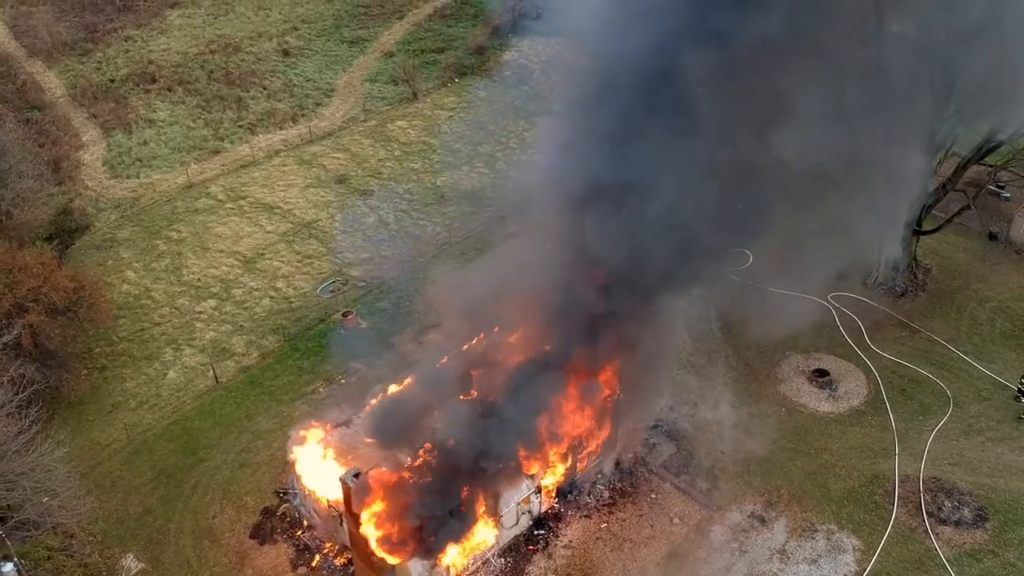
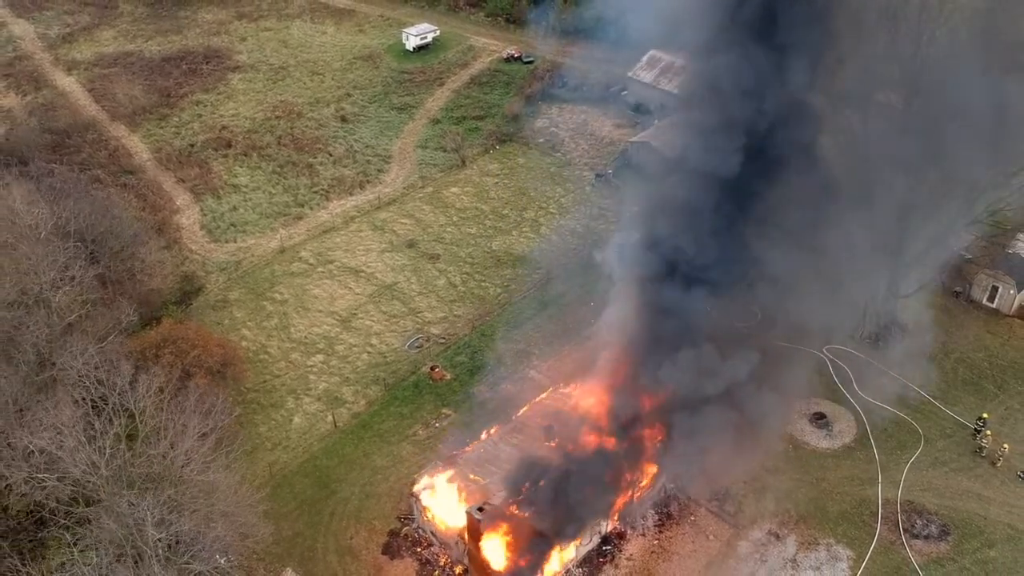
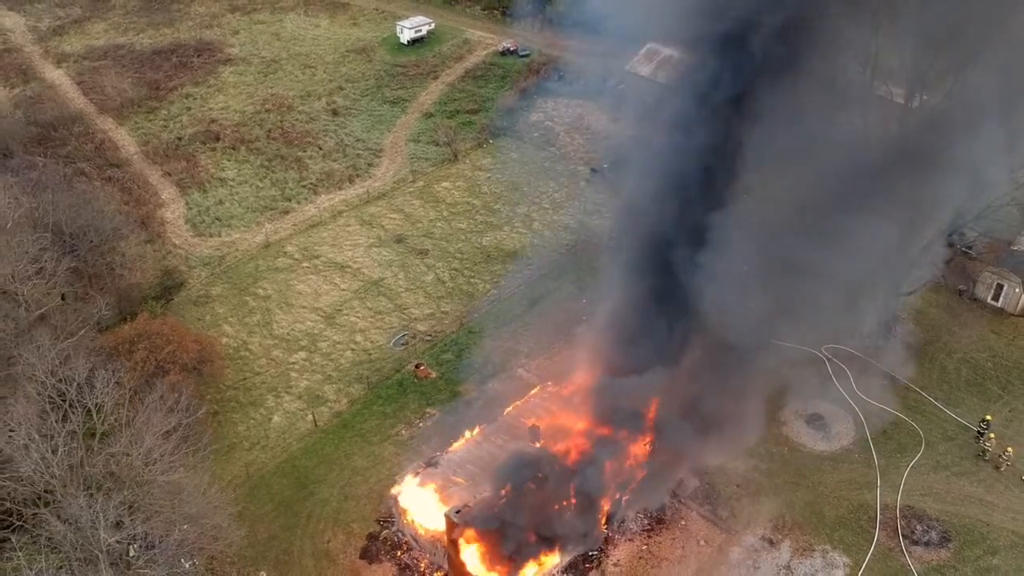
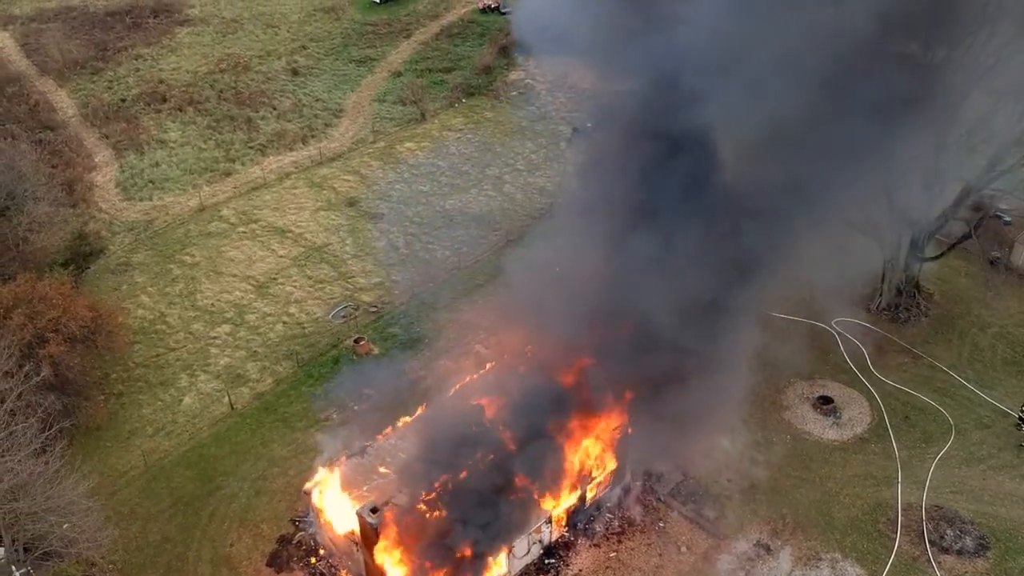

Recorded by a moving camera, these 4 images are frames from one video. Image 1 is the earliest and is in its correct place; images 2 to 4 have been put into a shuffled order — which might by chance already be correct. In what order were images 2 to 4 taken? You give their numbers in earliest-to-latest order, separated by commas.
4, 3, 2
